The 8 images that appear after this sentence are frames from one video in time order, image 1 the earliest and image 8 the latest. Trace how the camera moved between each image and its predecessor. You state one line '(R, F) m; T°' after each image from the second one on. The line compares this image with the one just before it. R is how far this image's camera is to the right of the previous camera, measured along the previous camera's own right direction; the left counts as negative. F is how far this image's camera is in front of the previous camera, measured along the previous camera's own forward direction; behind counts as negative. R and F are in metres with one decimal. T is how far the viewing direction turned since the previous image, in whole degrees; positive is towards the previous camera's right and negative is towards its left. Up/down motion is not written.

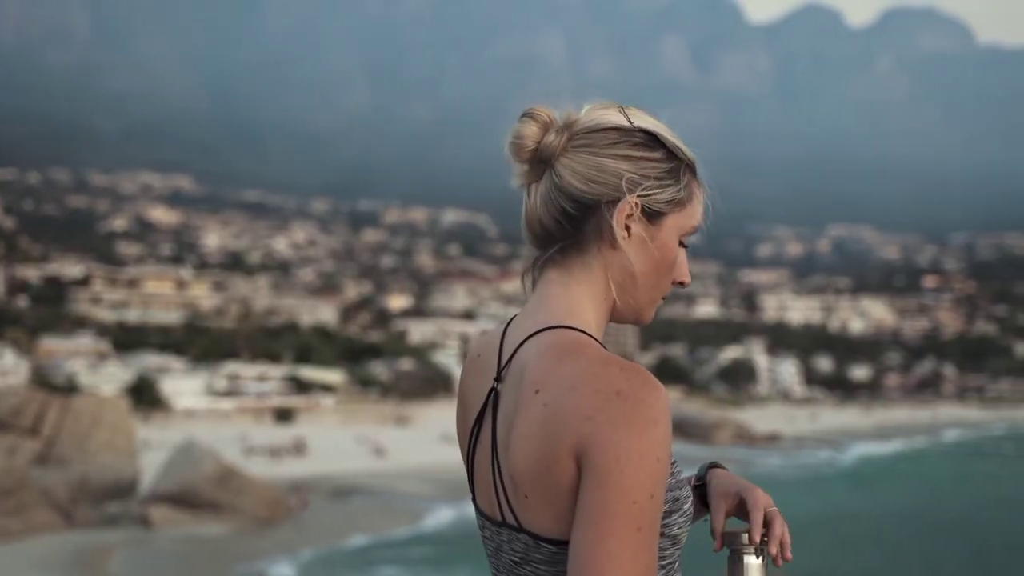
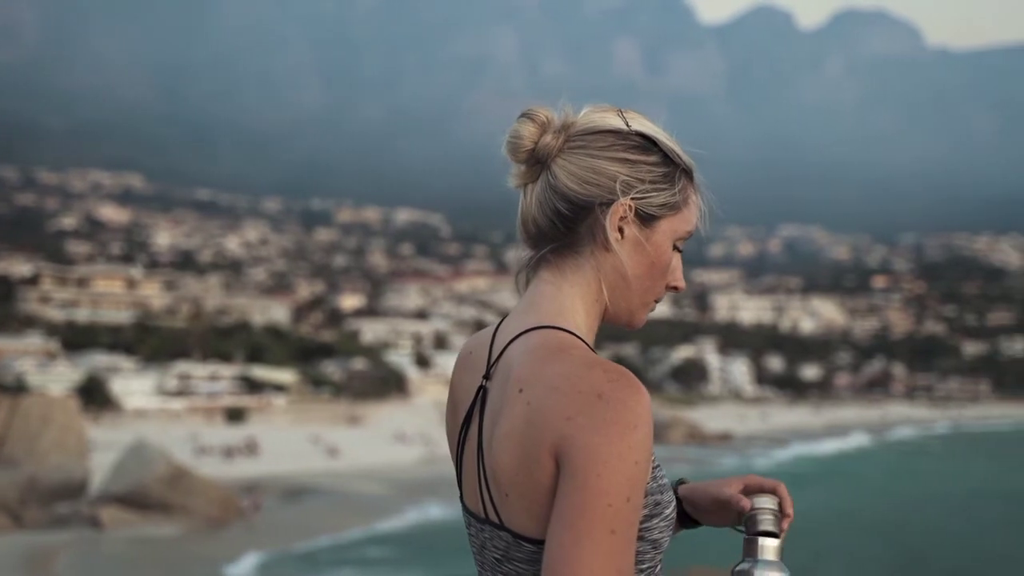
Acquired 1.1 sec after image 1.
(0.0, 0.0) m; +2°
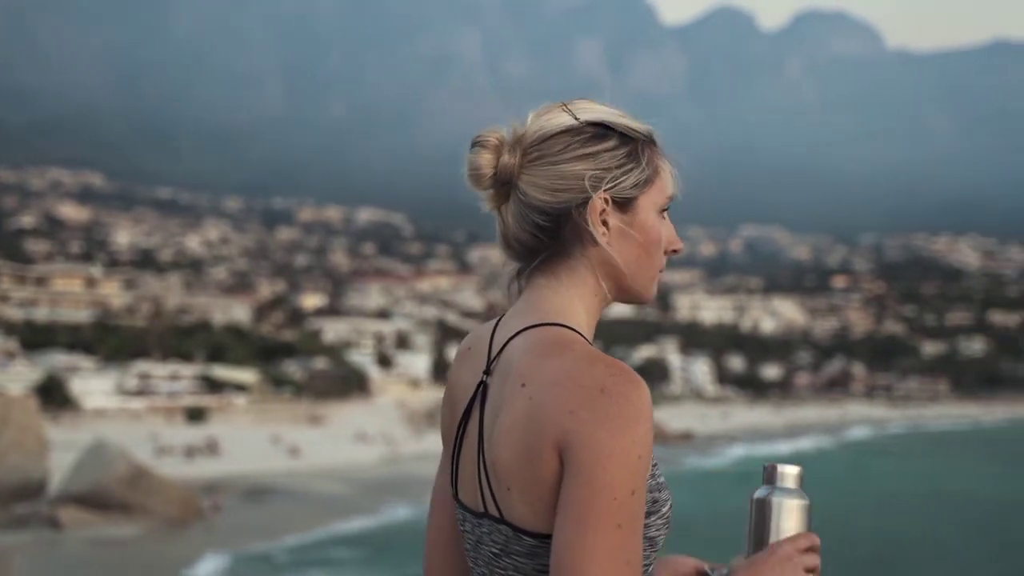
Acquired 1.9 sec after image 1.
(0.0, 0.0) m; +1°
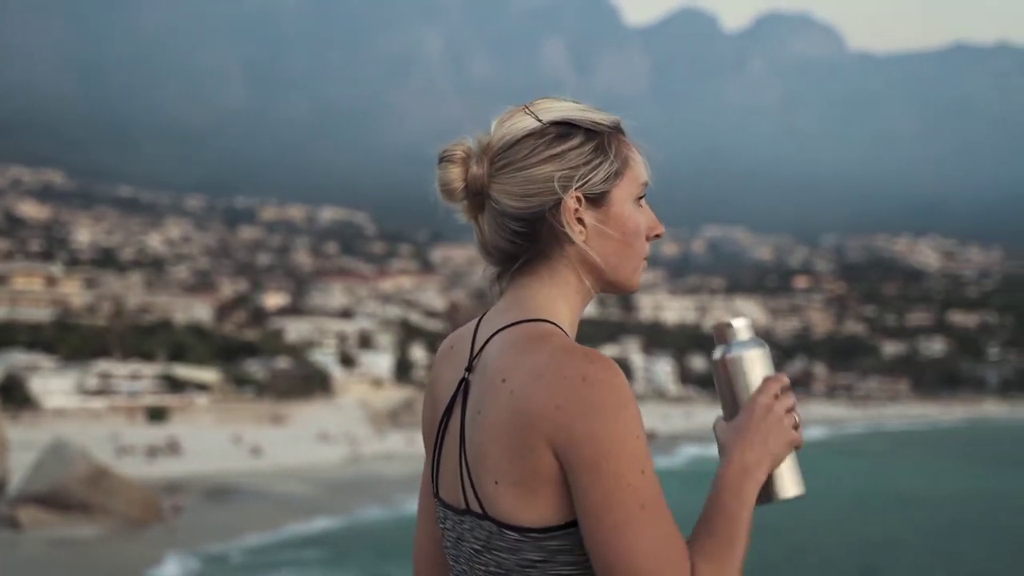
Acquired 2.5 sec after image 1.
(0.0, 0.0) m; +1°
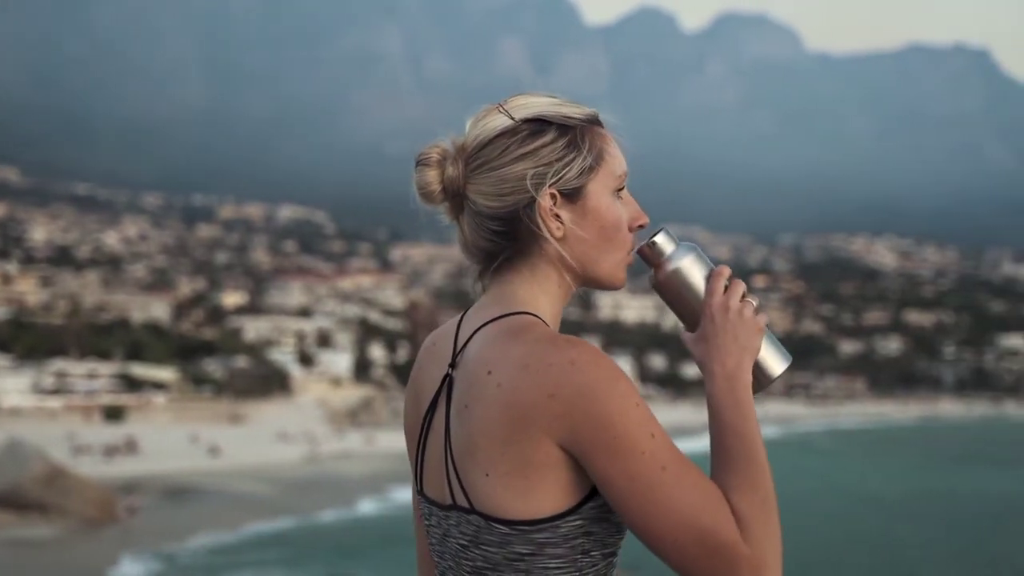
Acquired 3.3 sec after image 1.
(0.0, 0.0) m; +2°
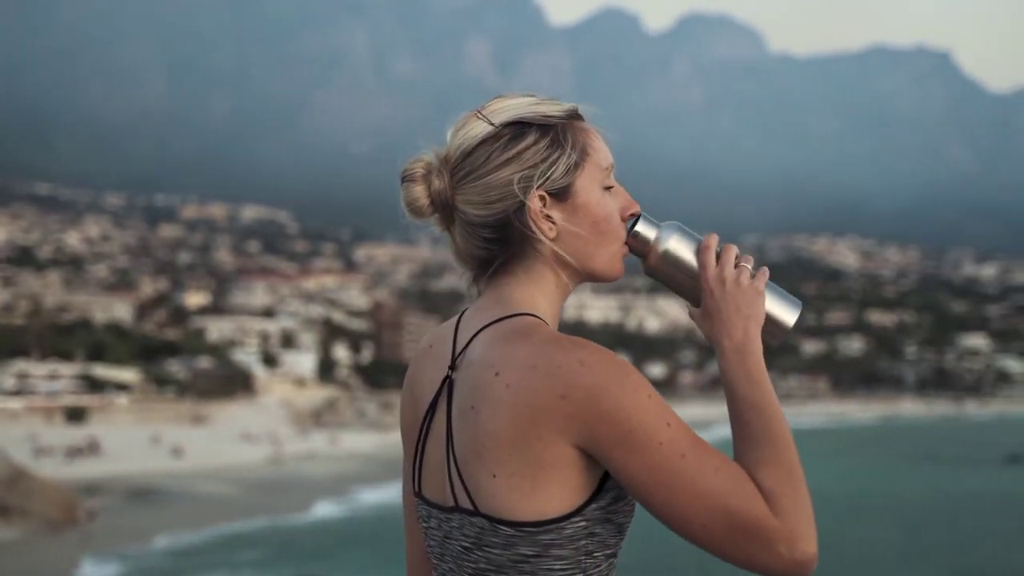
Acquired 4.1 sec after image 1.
(-2.3, -1.1) m; +1°
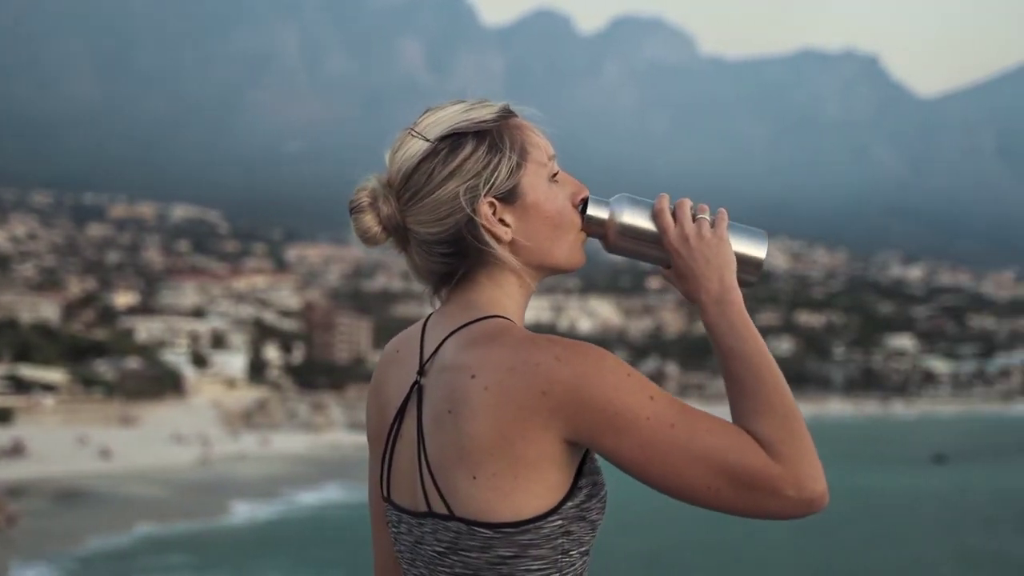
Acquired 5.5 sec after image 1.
(0.0, 0.0) m; +3°
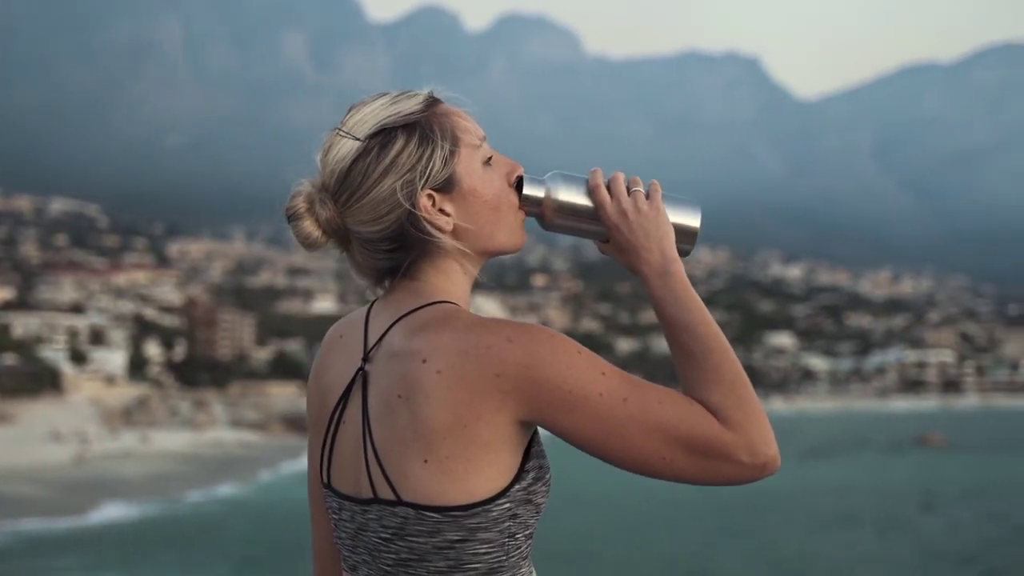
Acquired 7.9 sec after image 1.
(-0.1, 0.0) m; +4°
